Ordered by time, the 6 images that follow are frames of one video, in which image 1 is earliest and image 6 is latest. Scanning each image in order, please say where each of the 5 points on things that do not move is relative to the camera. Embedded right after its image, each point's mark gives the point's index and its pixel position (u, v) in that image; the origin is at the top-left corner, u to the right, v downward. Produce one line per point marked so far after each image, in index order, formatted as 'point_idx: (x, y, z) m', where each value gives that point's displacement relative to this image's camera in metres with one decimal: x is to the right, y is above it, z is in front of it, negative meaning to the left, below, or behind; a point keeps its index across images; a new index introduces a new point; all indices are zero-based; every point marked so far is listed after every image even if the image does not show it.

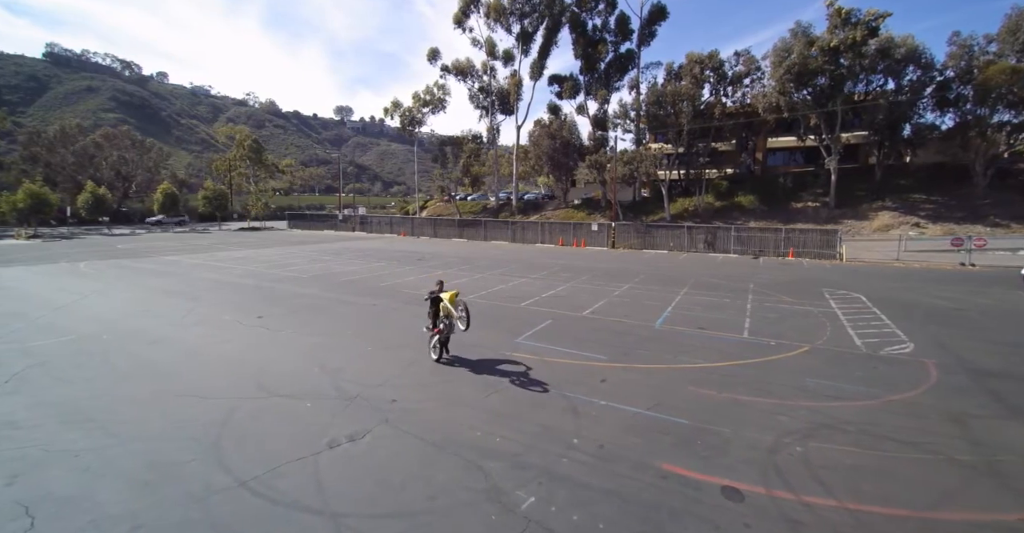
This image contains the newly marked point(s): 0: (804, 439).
0: (+4.1, -2.4, +6.4) m
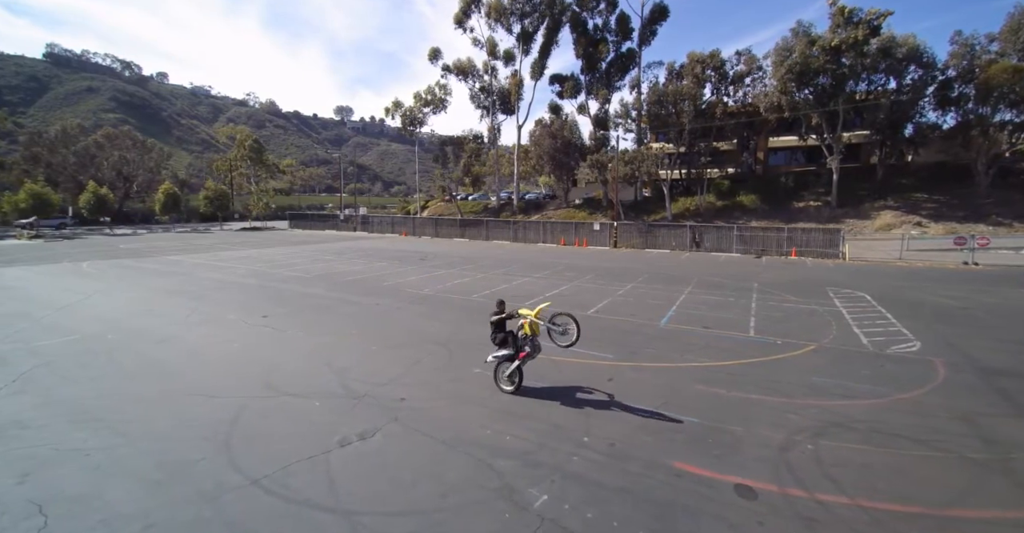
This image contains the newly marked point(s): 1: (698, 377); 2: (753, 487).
0: (+4.3, -2.4, +6.4) m
1: (+3.6, -2.1, +8.7) m
2: (+2.8, -2.6, +5.3) m
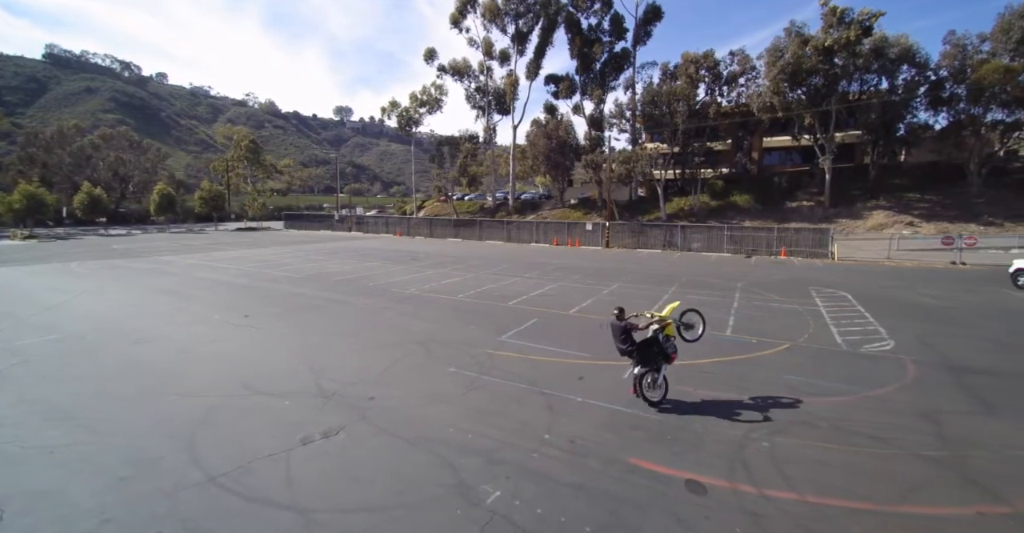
0: (+3.7, -2.4, +6.5) m
1: (+3.1, -2.1, +8.8) m
2: (+2.3, -2.6, +5.4) m
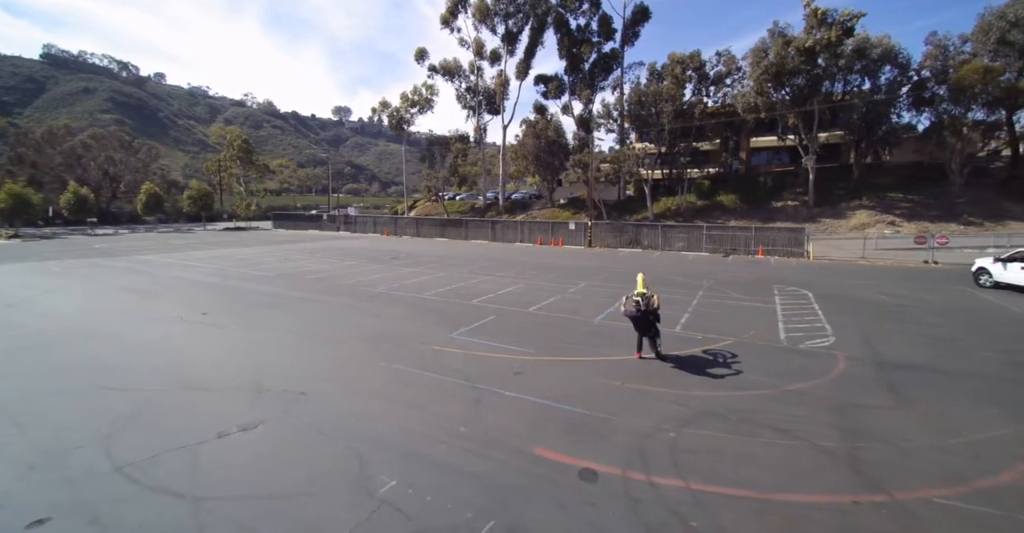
0: (+2.5, -2.3, +6.6) m
1: (+1.8, -2.1, +8.9) m
2: (+1.1, -2.5, +5.5) m
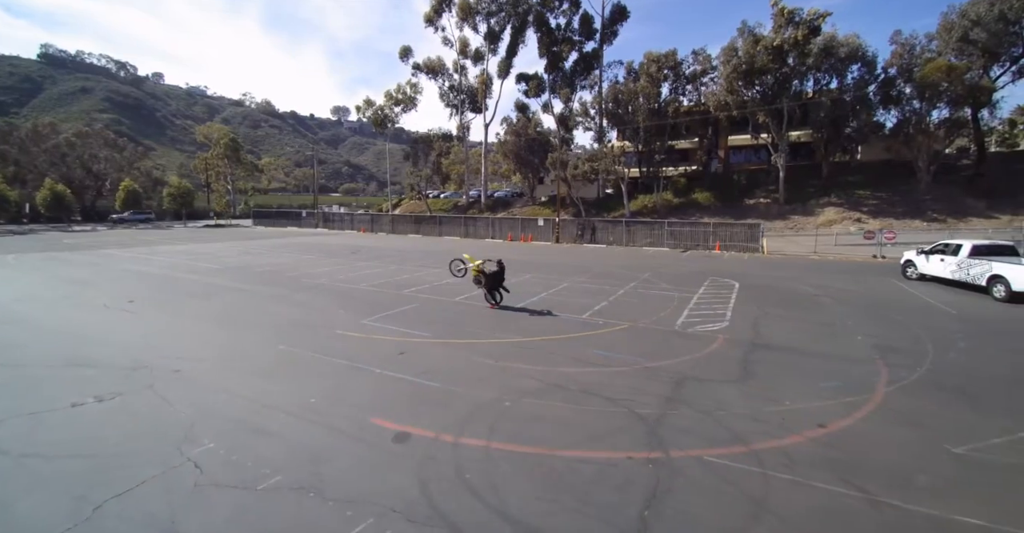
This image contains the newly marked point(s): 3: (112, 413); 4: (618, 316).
0: (+0.2, -2.0, +7.0) m
1: (-0.5, -1.8, +9.3) m
2: (-1.3, -2.2, +5.9) m
3: (-5.6, -2.1, +6.4) m
4: (+2.9, -1.3, +12.0) m
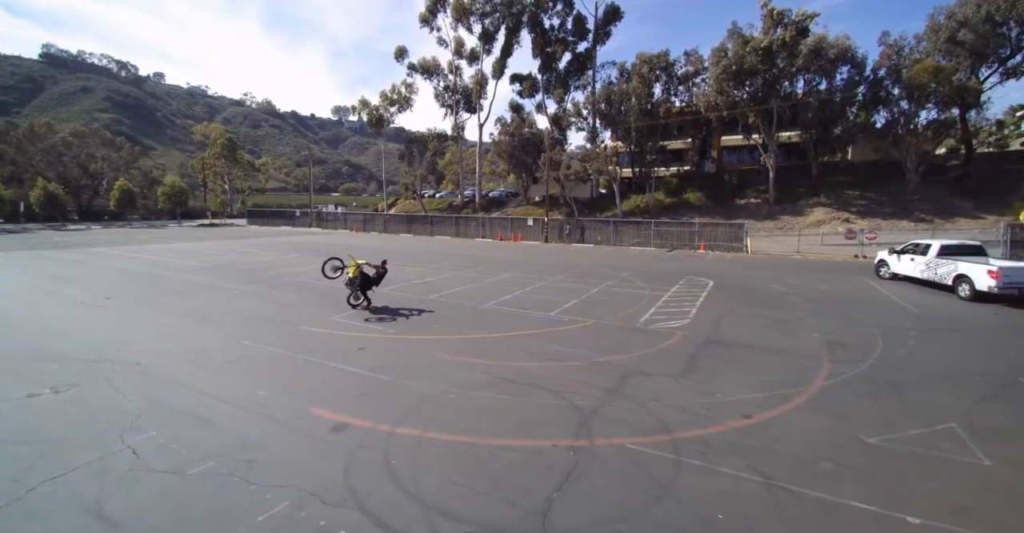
0: (-0.7, -2.0, +7.2) m
1: (-1.4, -1.7, +9.5) m
2: (-2.1, -2.1, +6.1) m
3: (-6.5, -2.0, +6.6) m
4: (+2.0, -1.3, +12.2) m
